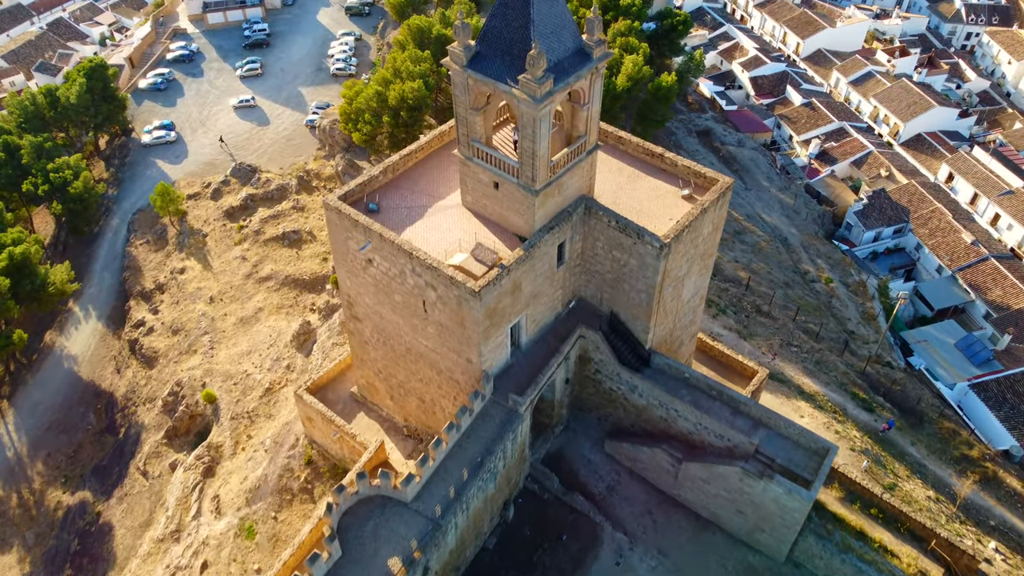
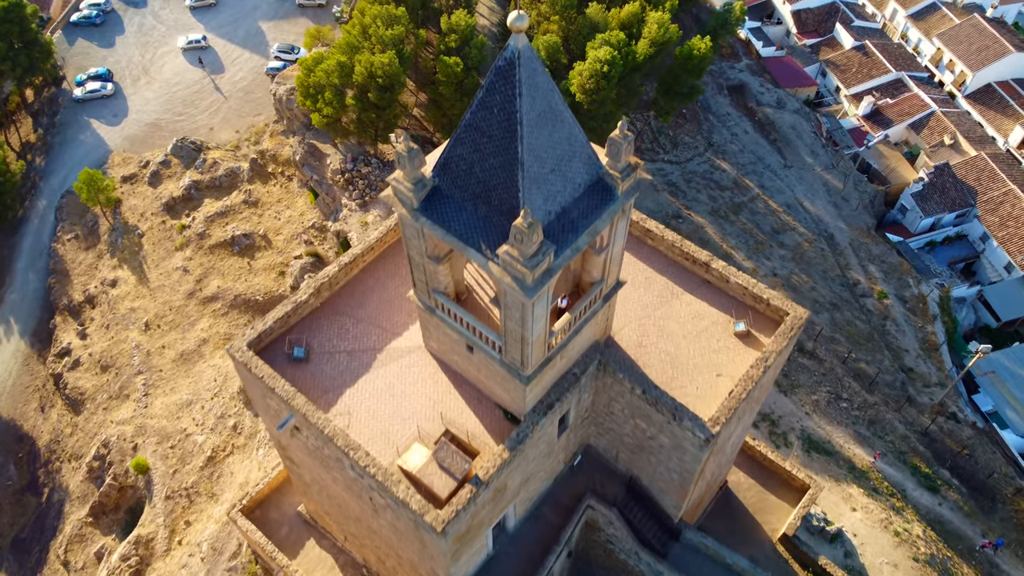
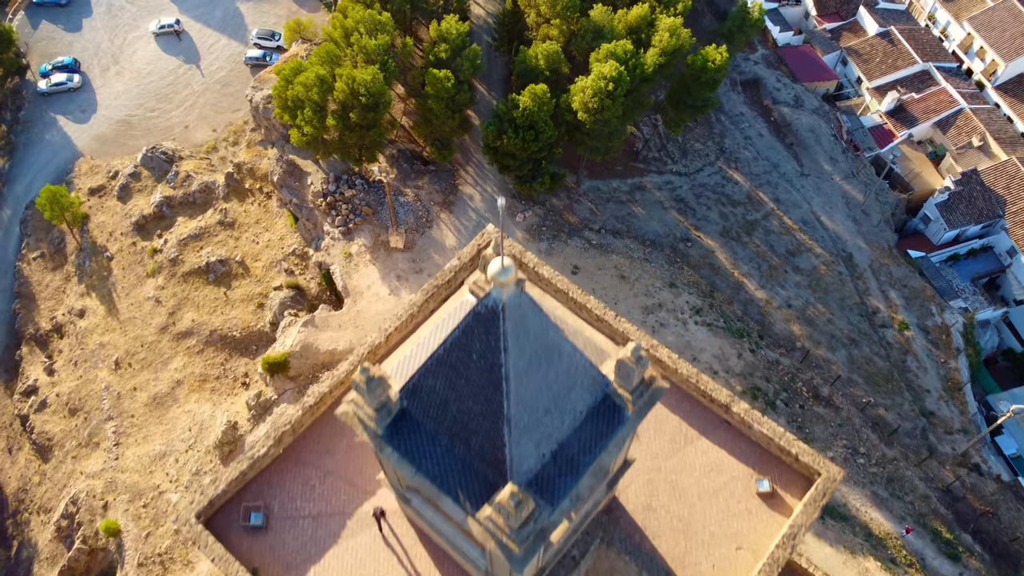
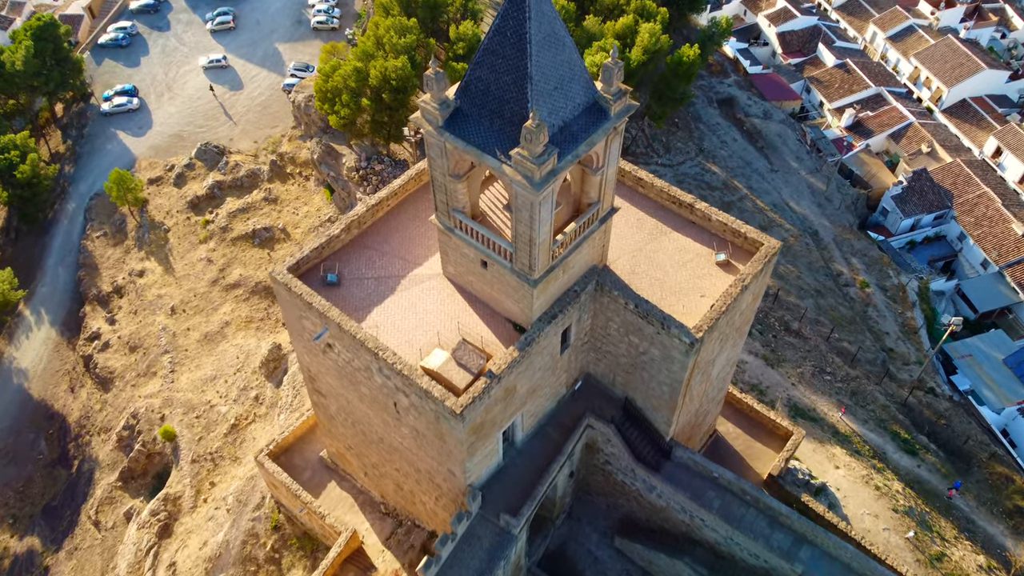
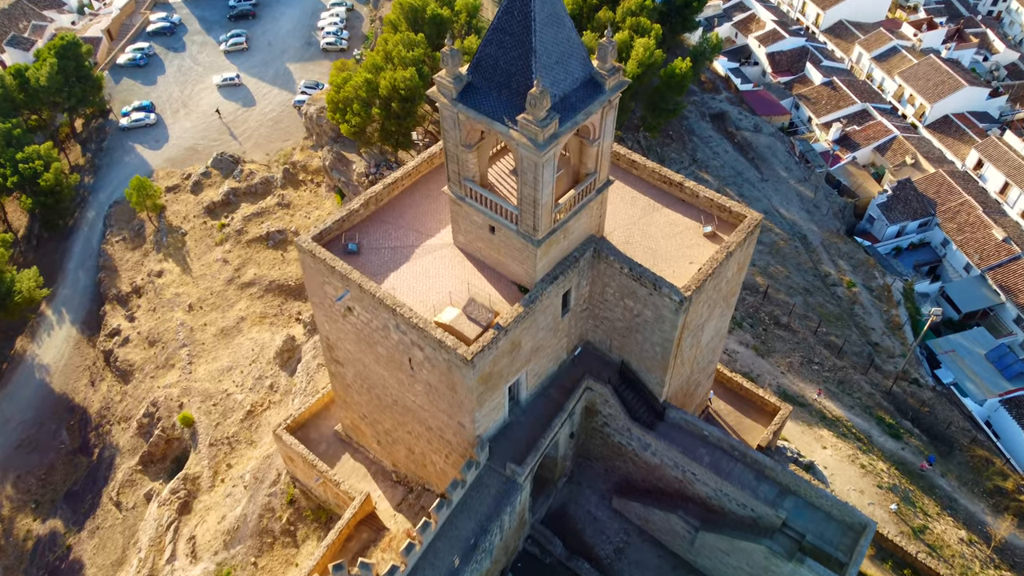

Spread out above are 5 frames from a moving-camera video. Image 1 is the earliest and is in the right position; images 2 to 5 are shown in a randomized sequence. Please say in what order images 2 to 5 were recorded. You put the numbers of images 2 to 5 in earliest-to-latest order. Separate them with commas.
5, 4, 2, 3
